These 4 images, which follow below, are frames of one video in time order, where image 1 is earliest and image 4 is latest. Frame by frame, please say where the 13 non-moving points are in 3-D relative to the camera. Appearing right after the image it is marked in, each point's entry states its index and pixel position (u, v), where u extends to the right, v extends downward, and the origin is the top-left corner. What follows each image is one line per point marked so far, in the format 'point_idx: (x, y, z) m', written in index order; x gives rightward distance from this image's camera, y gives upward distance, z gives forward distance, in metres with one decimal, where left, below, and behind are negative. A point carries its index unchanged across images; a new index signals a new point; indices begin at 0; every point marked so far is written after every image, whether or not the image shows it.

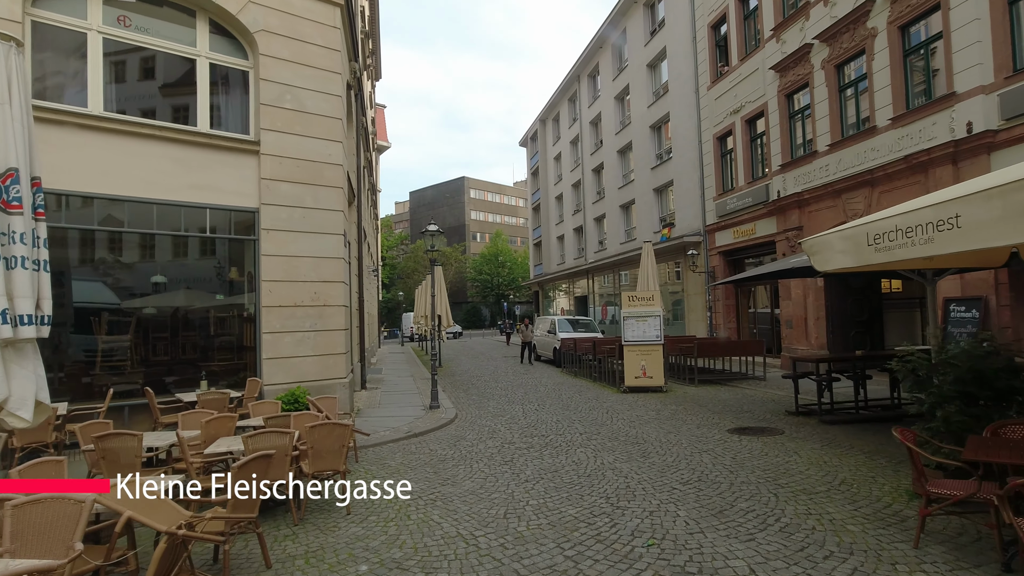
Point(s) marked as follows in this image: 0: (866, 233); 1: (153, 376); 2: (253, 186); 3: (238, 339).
0: (+2.8, +0.4, +4.6) m
1: (-5.3, -1.3, +9.0) m
2: (-4.2, +1.7, +9.8) m
3: (-4.4, -0.8, +9.7) m
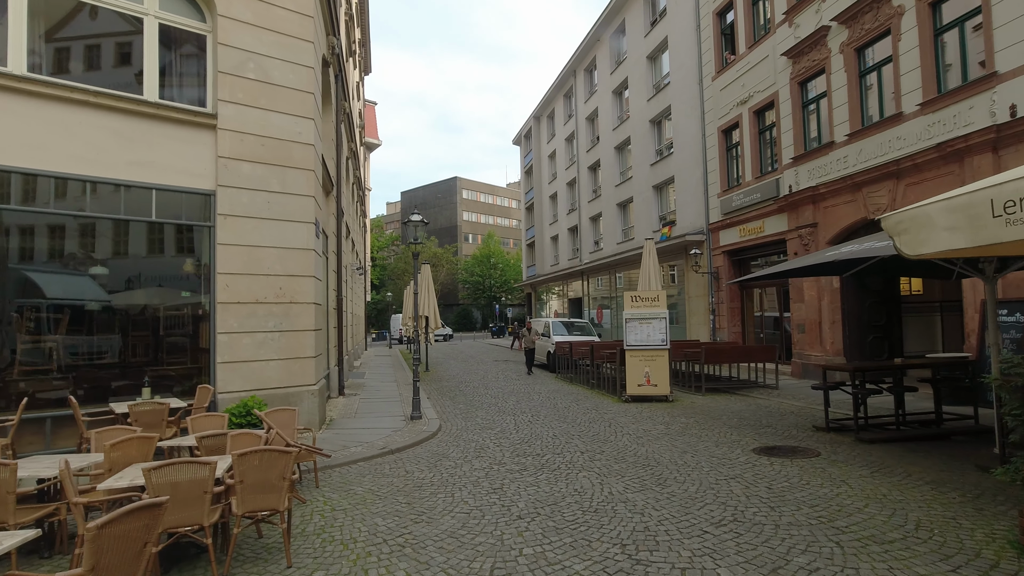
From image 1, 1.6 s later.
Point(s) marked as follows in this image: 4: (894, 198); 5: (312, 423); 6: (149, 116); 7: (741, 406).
0: (+2.7, +0.5, +3.4) m
1: (-5.4, -1.2, +7.8) m
2: (-4.3, +1.8, +8.6) m
3: (-4.5, -0.7, +8.4) m
4: (+7.5, +1.8, +11.7) m
5: (-3.0, -2.1, +9.1) m
6: (-4.9, +2.3, +8.2) m
7: (+4.2, -2.2, +11.0) m
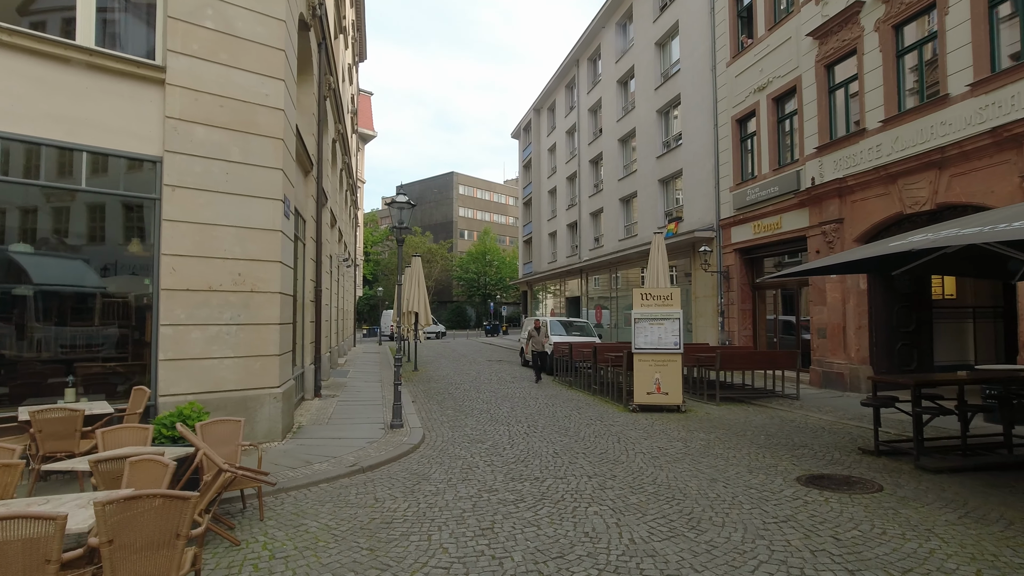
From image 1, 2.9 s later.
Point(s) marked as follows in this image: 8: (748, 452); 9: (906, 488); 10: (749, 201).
0: (+2.7, +0.5, +2.2) m
1: (-5.4, -1.0, +6.5) m
2: (-4.3, +2.0, +7.3) m
3: (-4.5, -0.5, +7.2) m
4: (+7.5, +1.7, +10.5) m
5: (-3.1, -1.9, +7.9) m
6: (-4.9, +2.5, +6.9) m
7: (+4.1, -2.1, +9.8) m
8: (+2.8, -1.9, +7.1) m
9: (+3.6, -1.8, +5.4) m
10: (+6.4, +2.3, +16.2) m
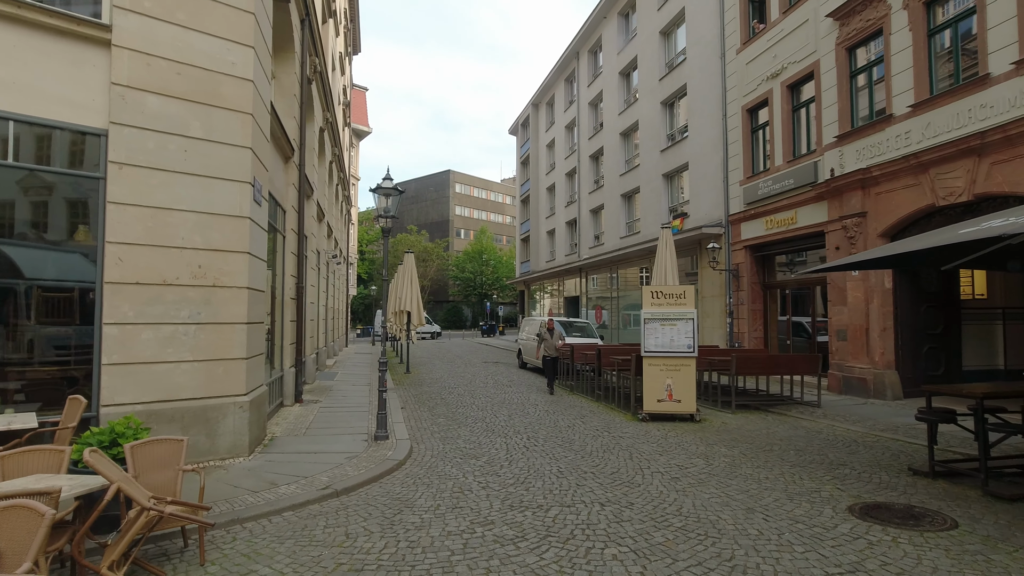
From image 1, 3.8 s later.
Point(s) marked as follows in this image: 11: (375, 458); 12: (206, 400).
0: (+2.7, +0.6, +1.3) m
1: (-5.4, -0.9, +5.5) m
2: (-4.3, +2.0, +6.3) m
3: (-4.5, -0.5, +6.2) m
4: (+7.4, +1.8, +9.7) m
5: (-3.1, -1.8, +6.9) m
6: (-4.9, +2.6, +5.9) m
7: (+4.1, -2.1, +8.9) m
8: (+2.8, -1.9, +6.2) m
9: (+3.6, -1.8, +4.5) m
10: (+6.3, +2.4, +15.3) m
11: (-1.6, -2.0, +7.1) m
12: (-3.4, -1.3, +6.7) m
